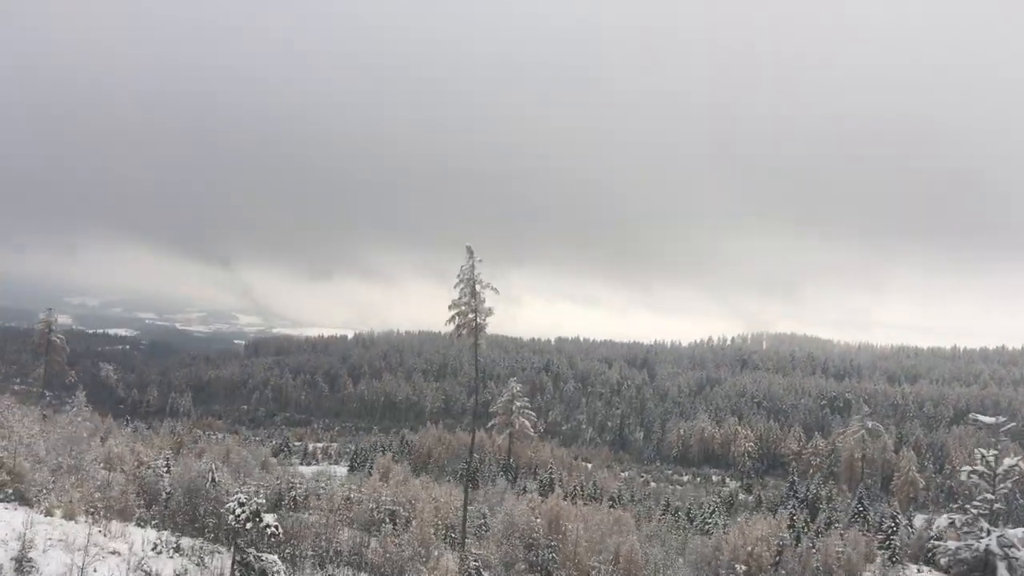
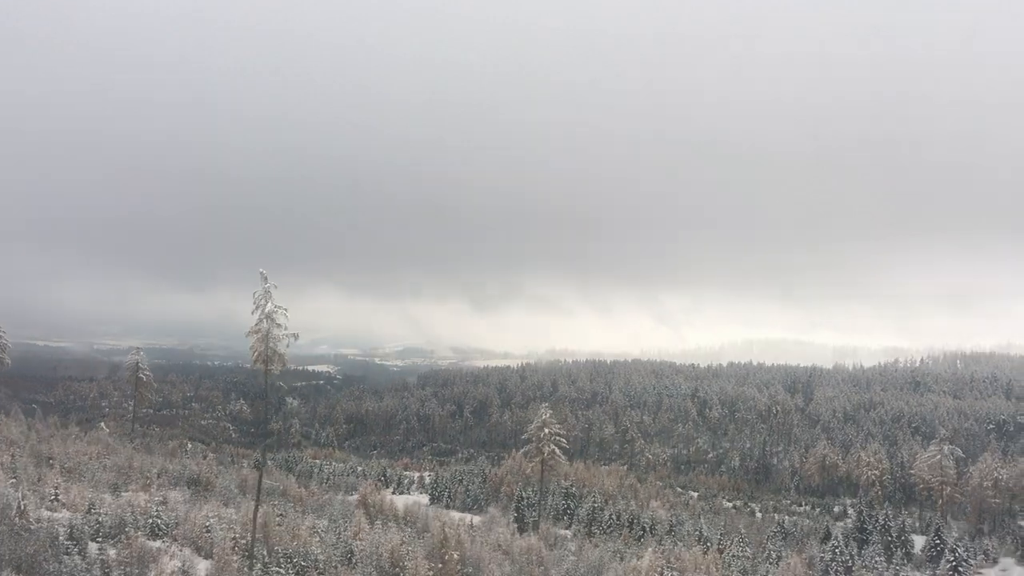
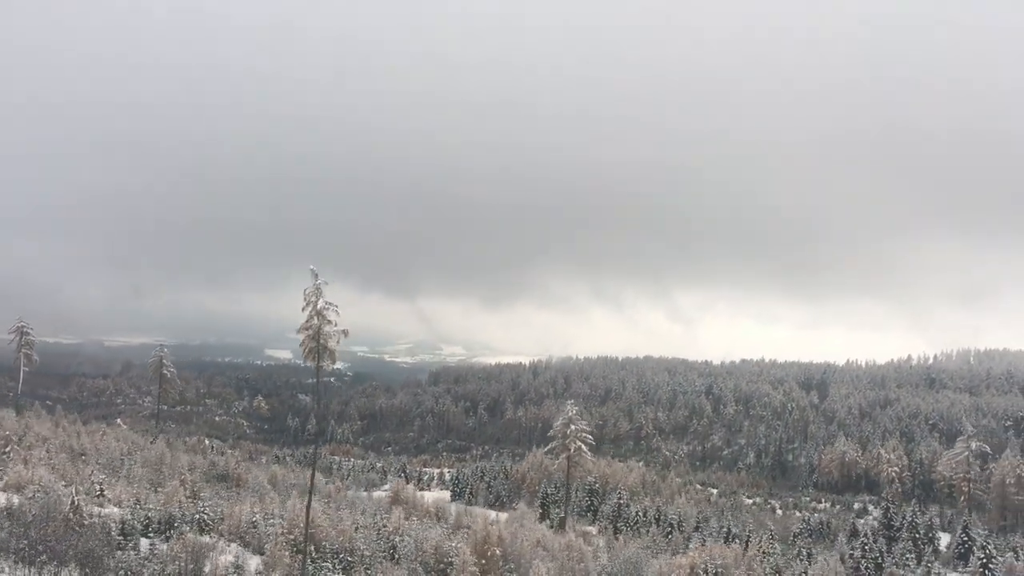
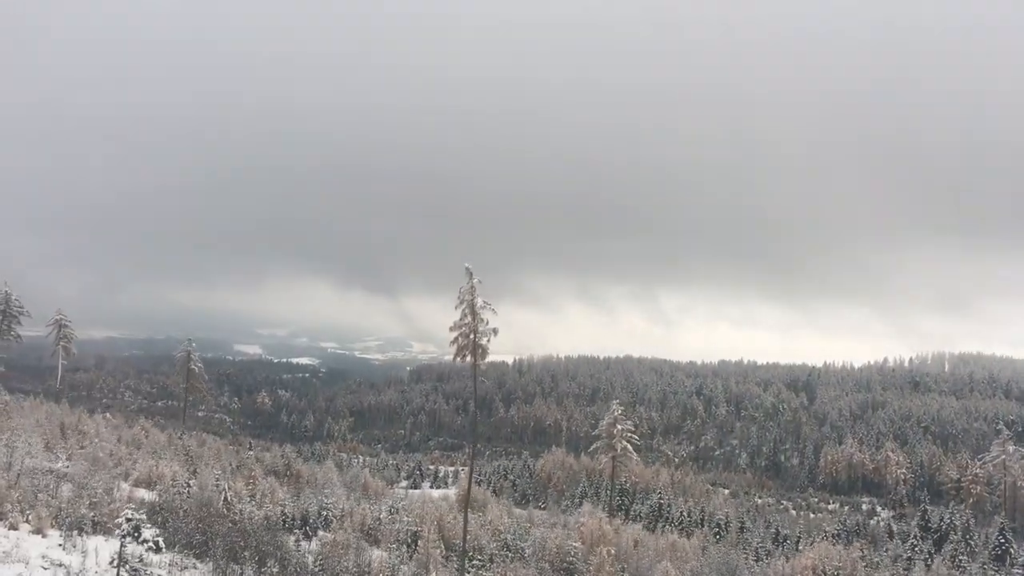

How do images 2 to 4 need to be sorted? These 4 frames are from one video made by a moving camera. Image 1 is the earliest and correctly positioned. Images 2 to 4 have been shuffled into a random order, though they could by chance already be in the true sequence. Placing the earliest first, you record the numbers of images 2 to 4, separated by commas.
4, 3, 2
